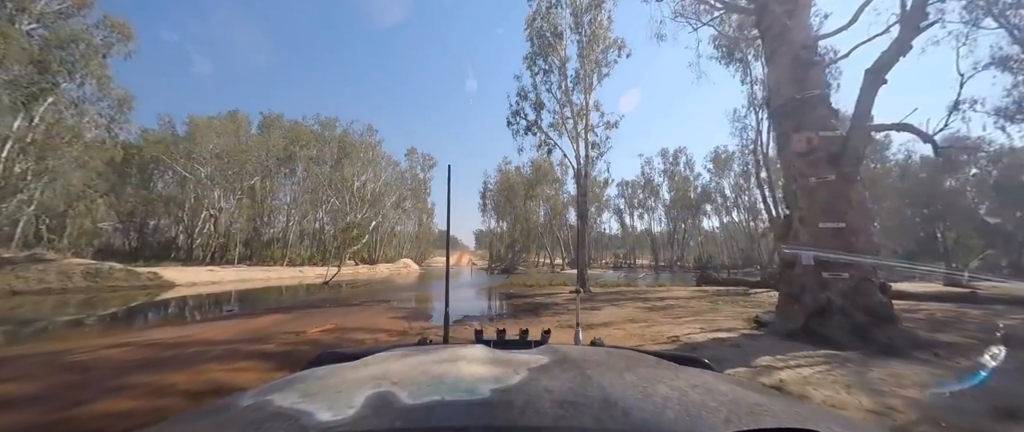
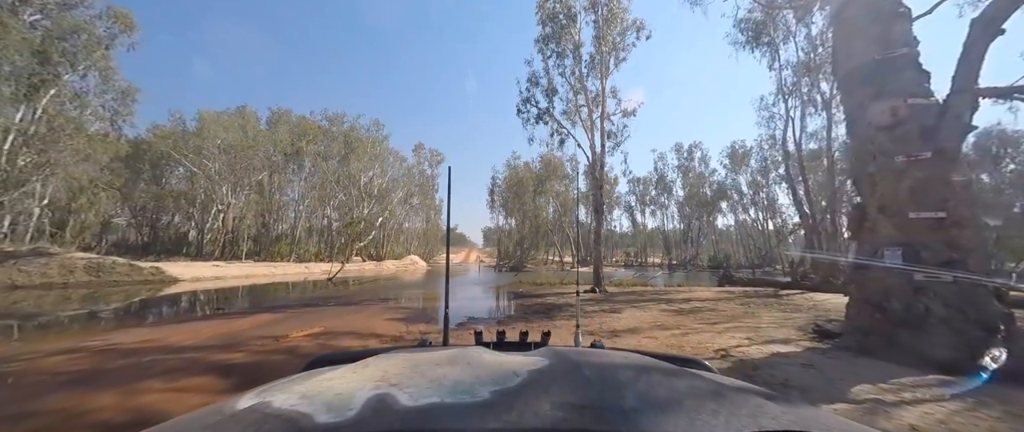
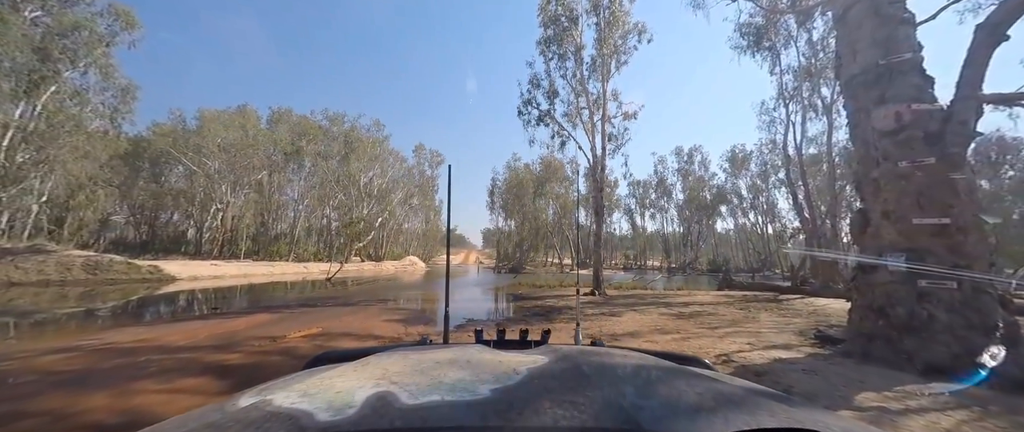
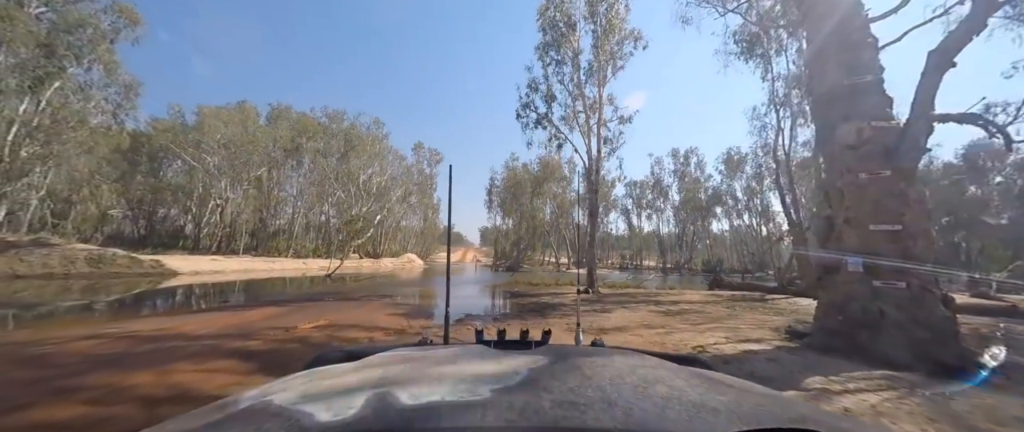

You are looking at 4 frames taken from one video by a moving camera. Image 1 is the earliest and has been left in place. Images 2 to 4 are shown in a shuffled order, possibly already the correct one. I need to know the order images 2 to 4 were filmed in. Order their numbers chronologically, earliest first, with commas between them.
4, 2, 3
